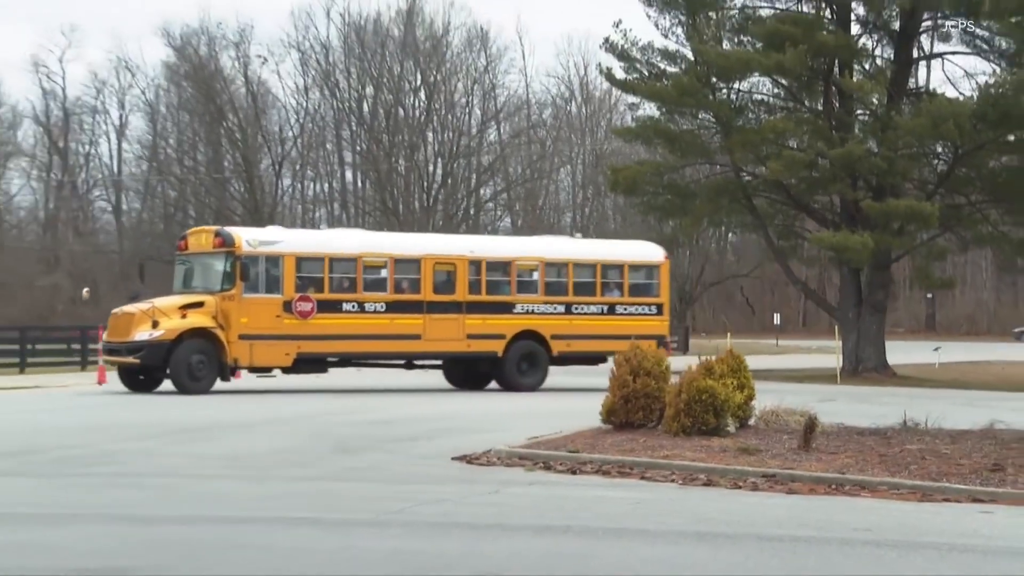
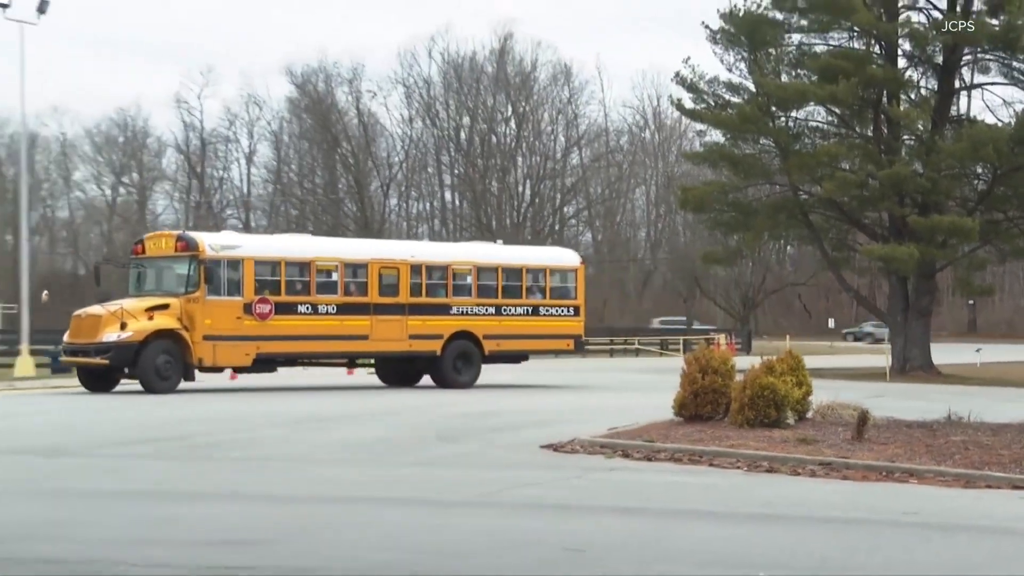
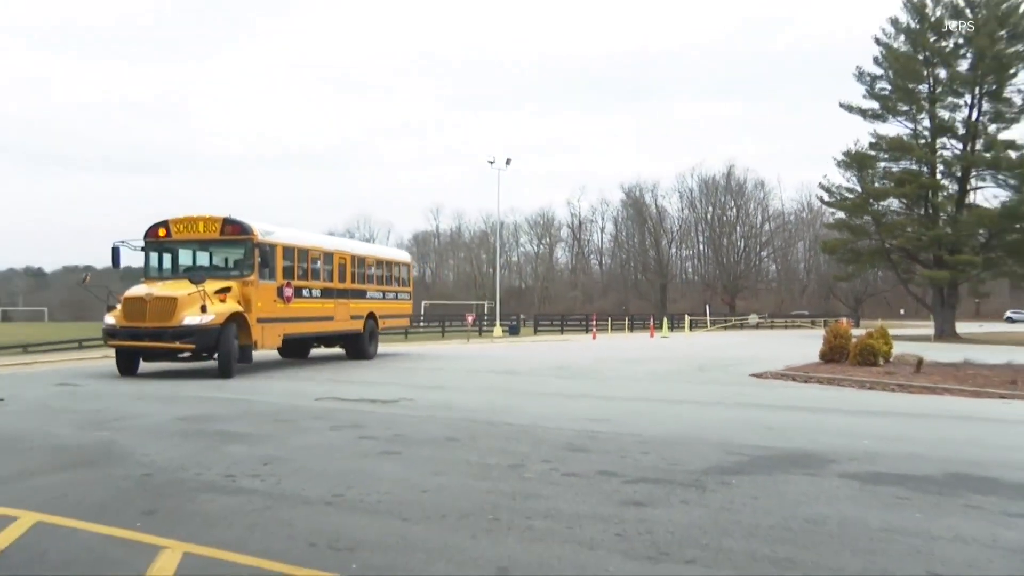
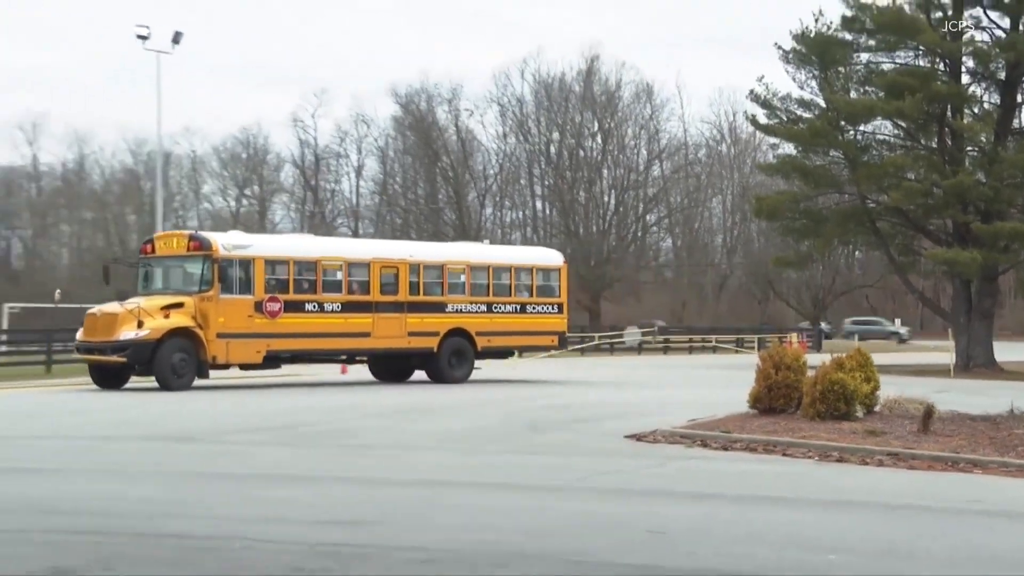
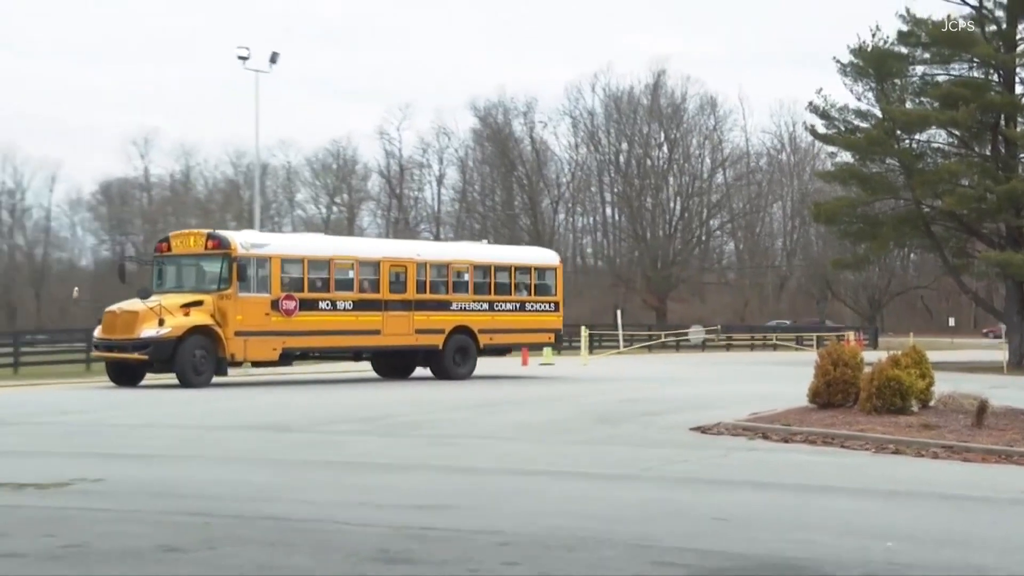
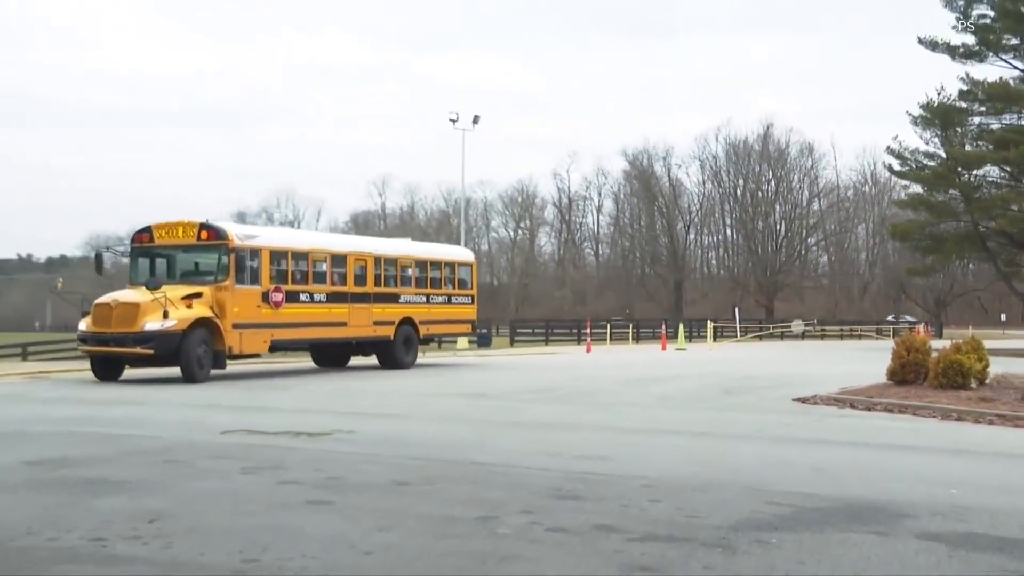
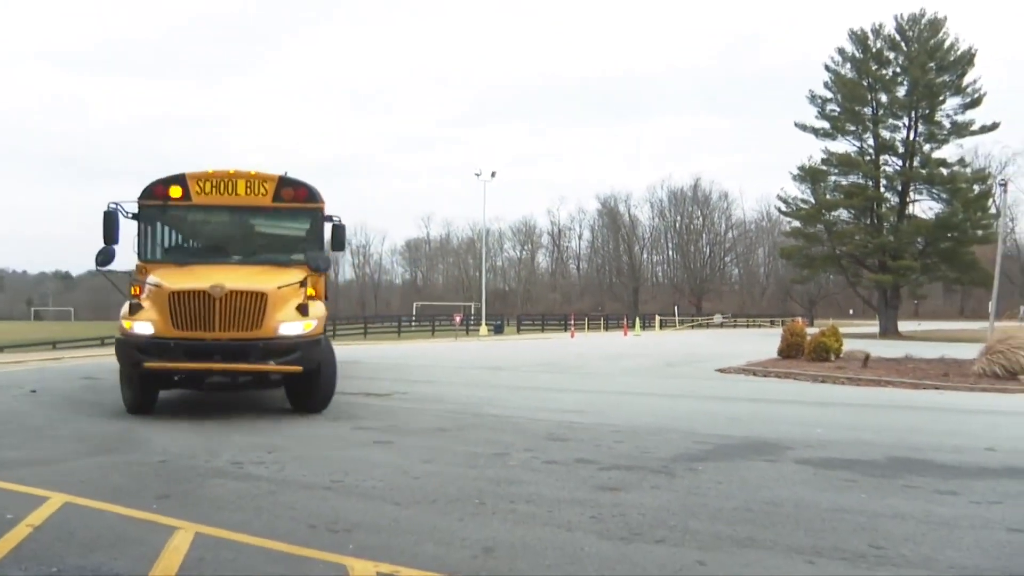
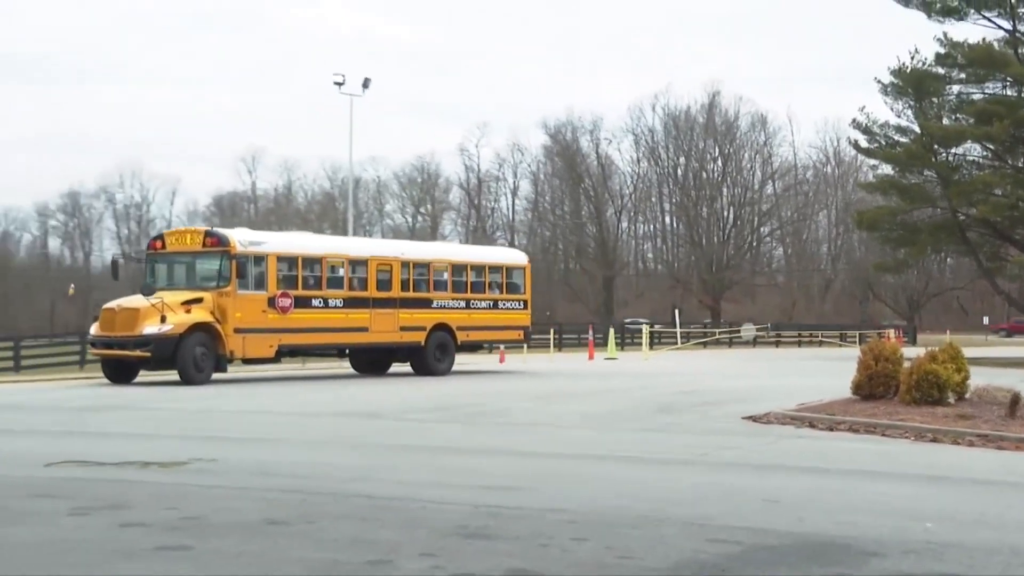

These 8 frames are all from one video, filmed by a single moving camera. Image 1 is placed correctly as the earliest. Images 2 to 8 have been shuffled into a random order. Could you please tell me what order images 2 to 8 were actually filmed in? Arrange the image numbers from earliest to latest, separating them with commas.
2, 4, 5, 8, 6, 3, 7
